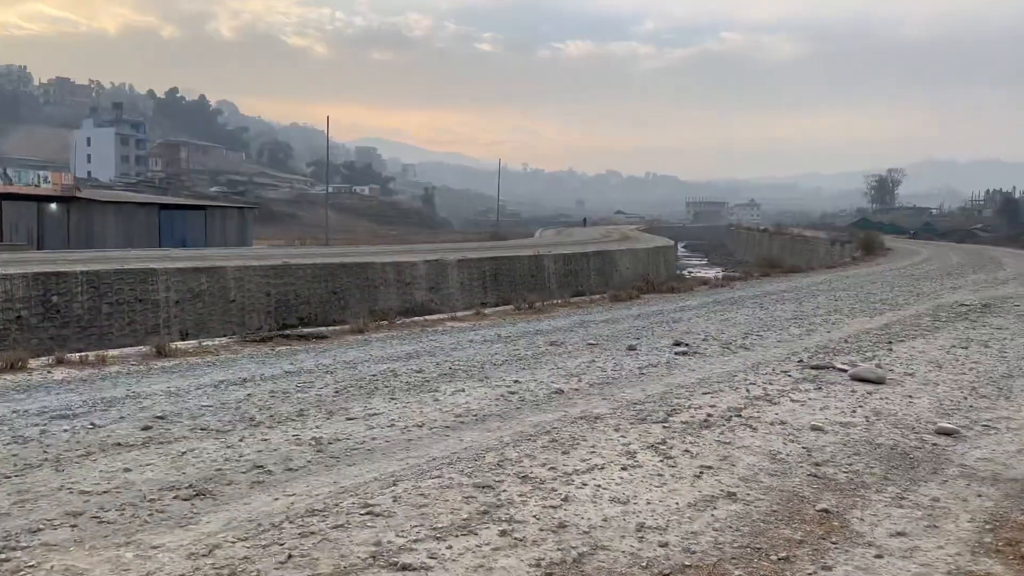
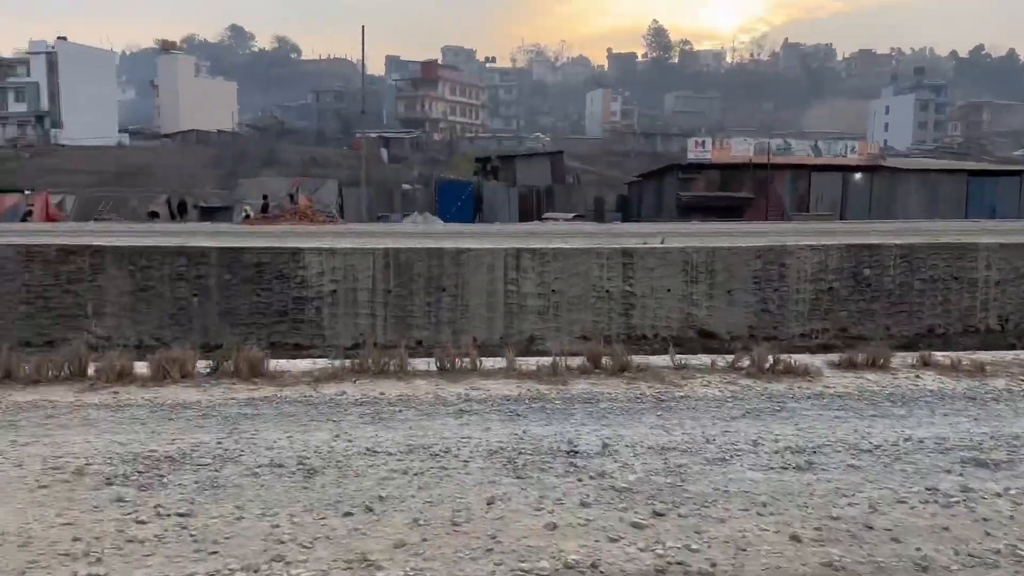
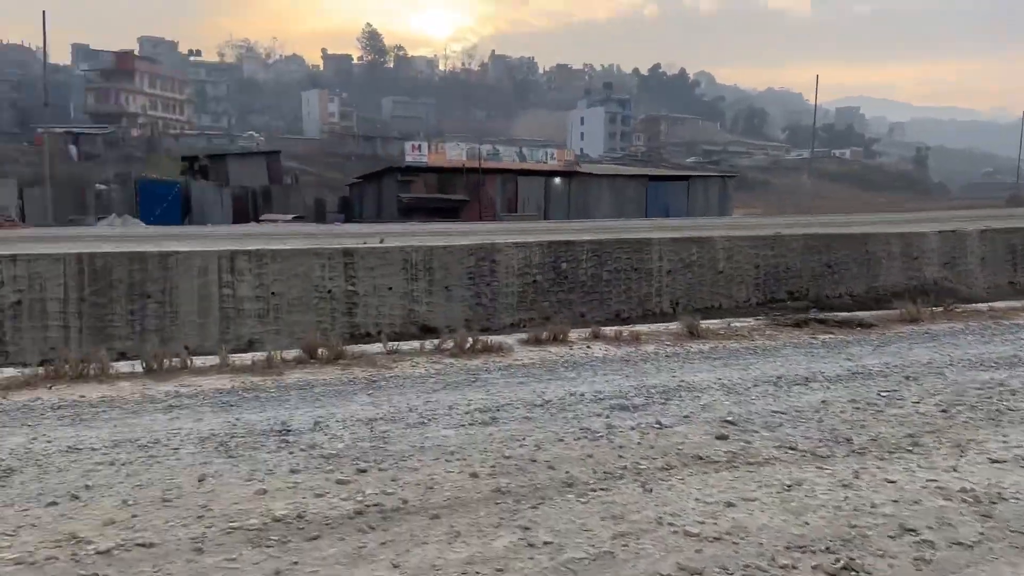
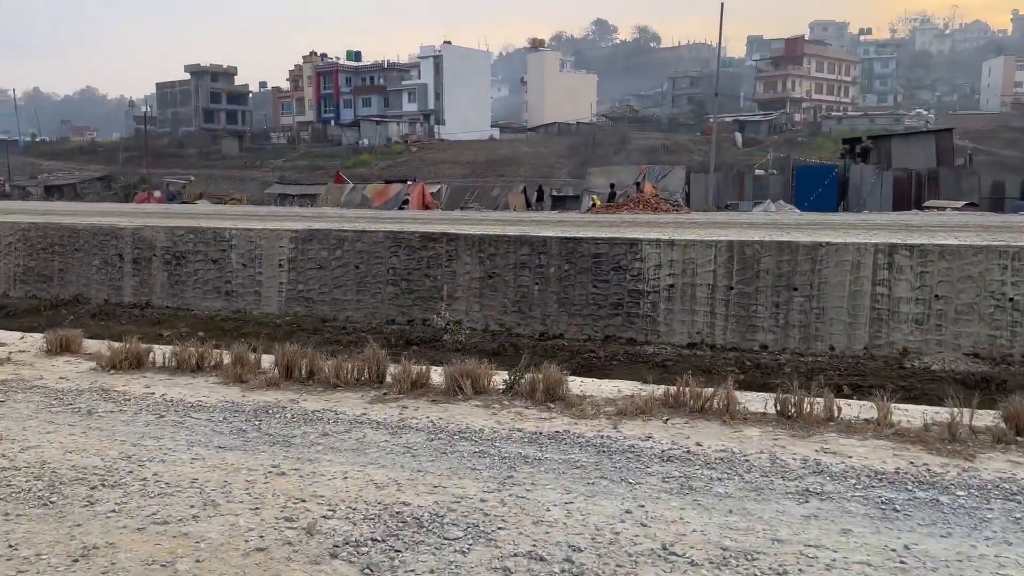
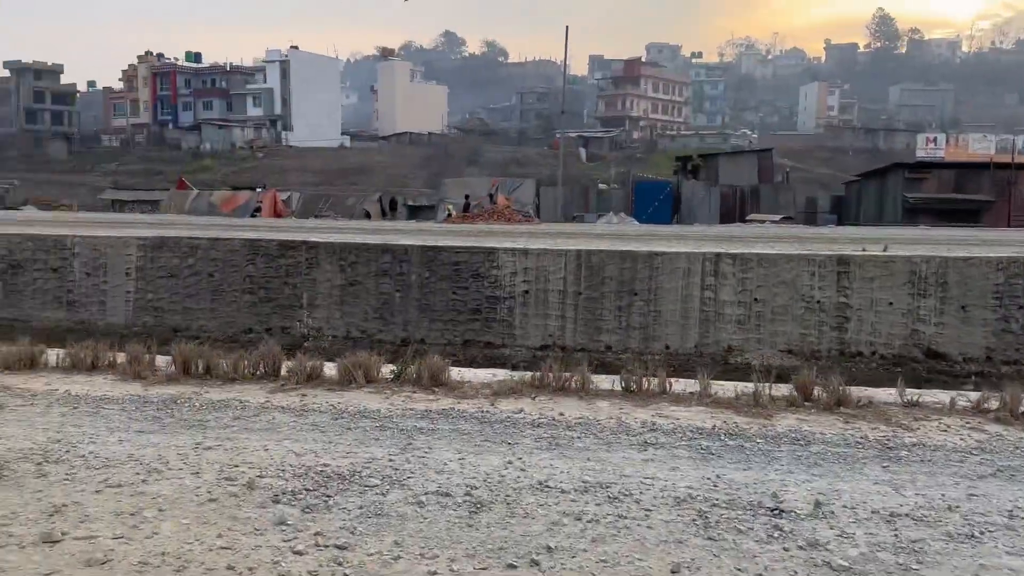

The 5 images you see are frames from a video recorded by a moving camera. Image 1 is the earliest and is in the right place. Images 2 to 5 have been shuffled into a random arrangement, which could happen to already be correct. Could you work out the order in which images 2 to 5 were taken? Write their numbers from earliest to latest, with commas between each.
3, 2, 5, 4
